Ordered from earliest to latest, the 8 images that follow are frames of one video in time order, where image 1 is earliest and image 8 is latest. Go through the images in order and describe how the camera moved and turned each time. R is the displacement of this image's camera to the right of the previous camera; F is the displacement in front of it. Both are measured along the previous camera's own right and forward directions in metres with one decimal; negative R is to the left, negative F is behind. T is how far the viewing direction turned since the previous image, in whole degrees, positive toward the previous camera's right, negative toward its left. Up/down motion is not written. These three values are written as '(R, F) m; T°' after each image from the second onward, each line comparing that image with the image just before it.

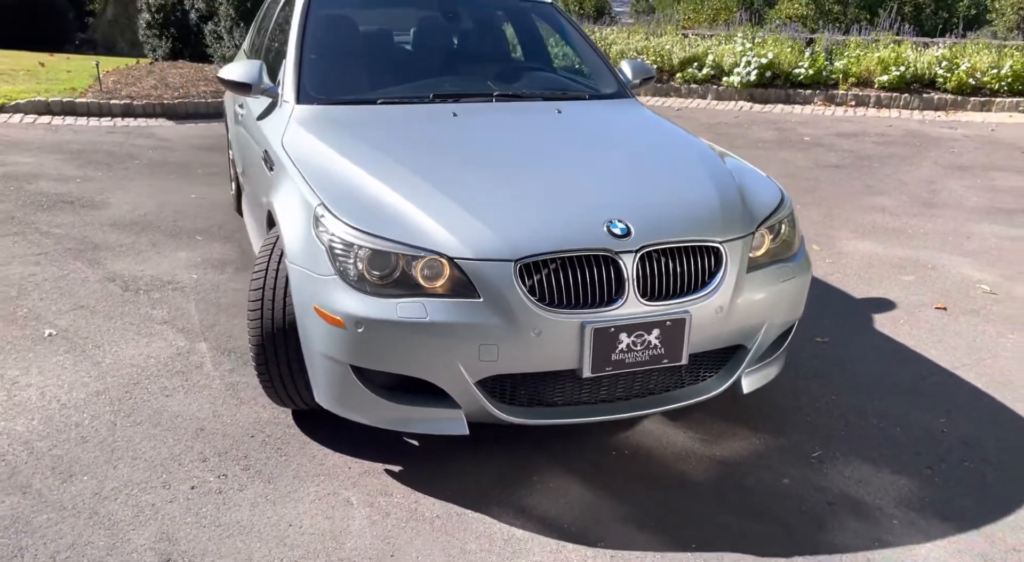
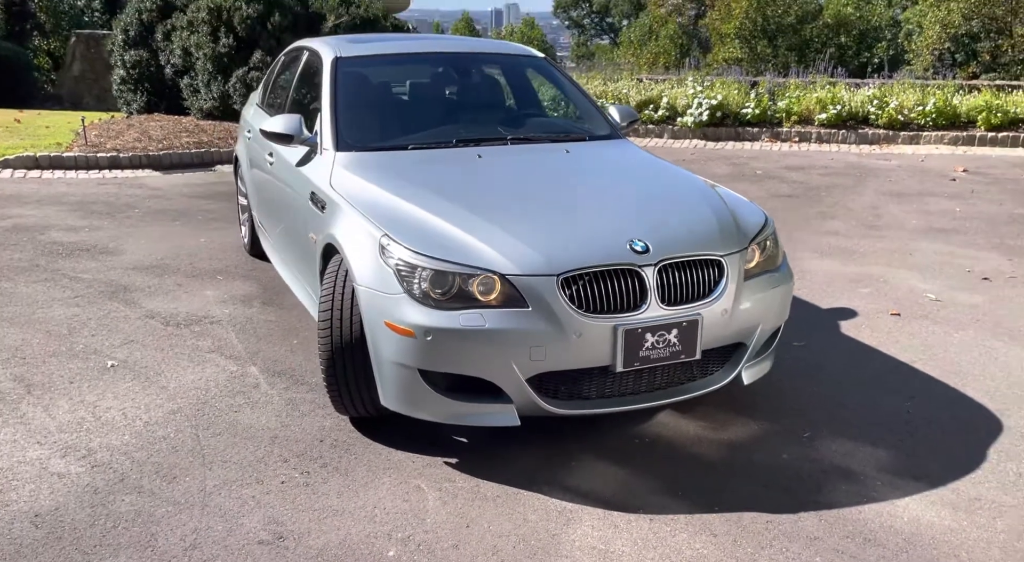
(-0.4, -0.5) m; +4°
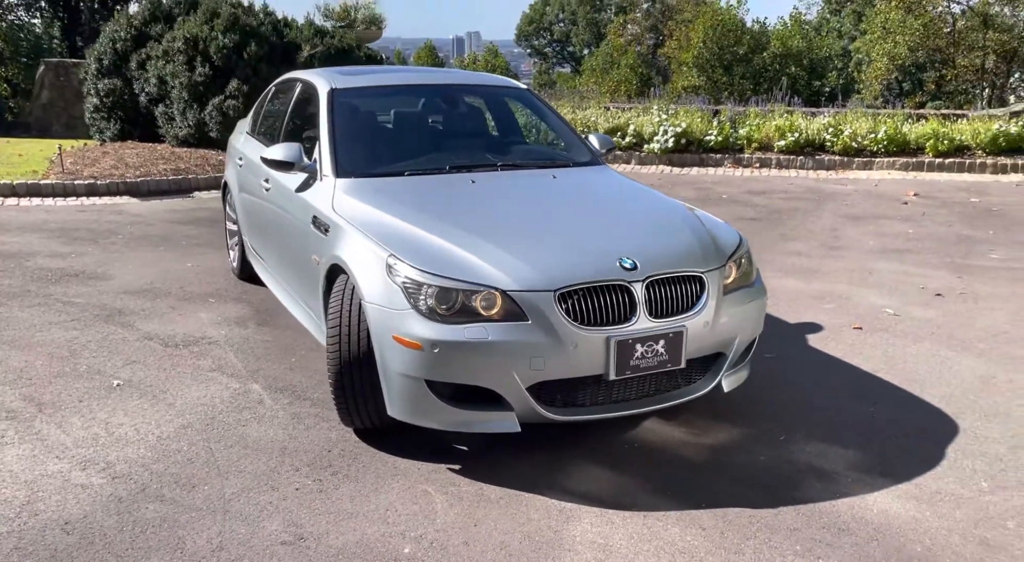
(-0.2, -0.2) m; +3°
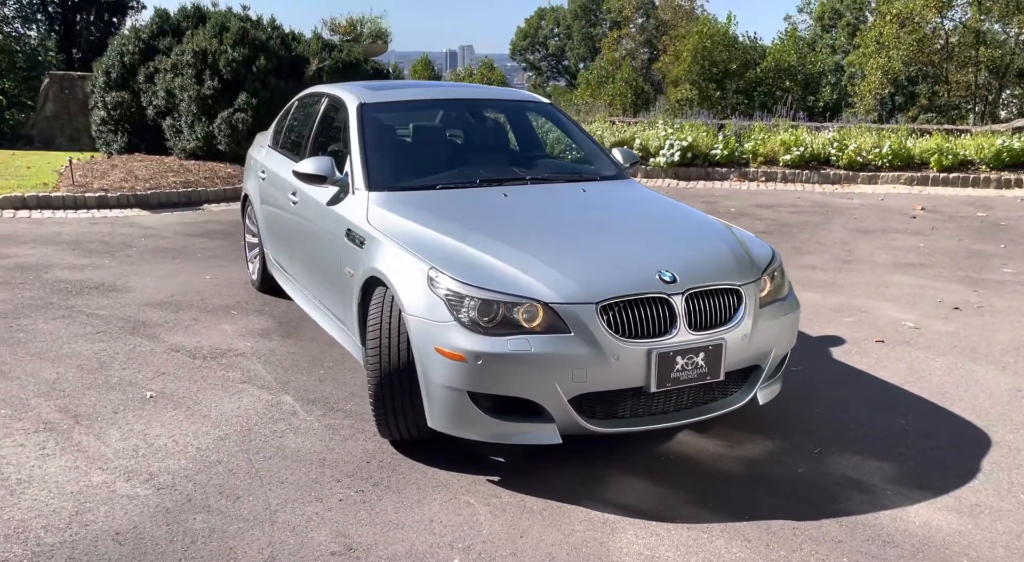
(-0.2, 0.0) m; +1°
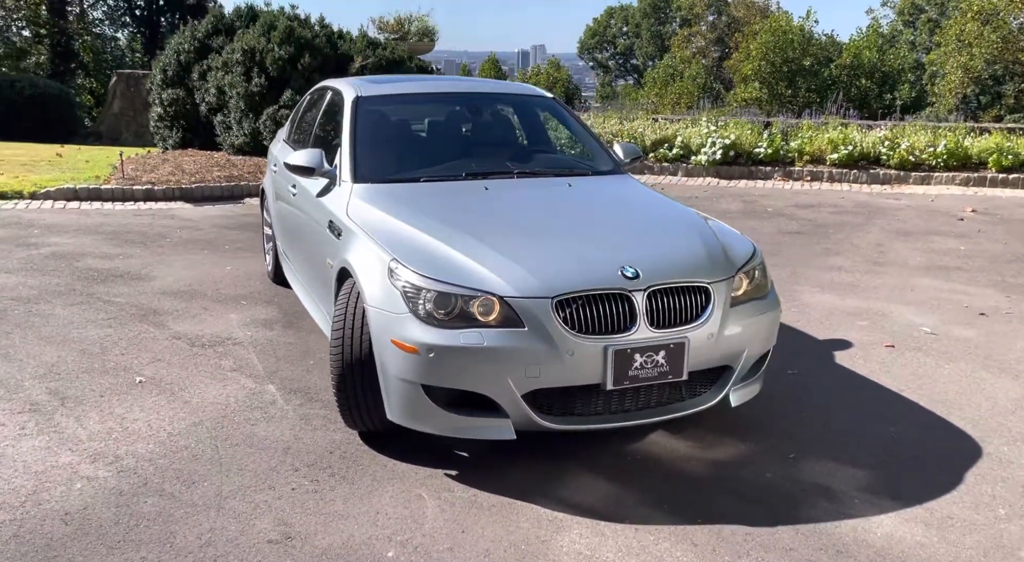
(+0.5, +0.1) m; -5°
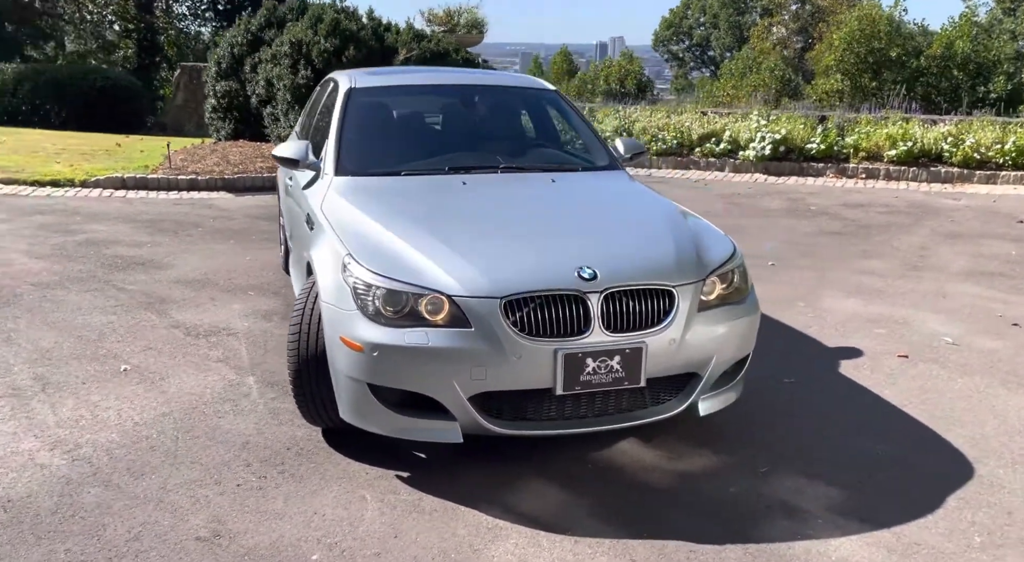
(+0.5, +0.1) m; -5°
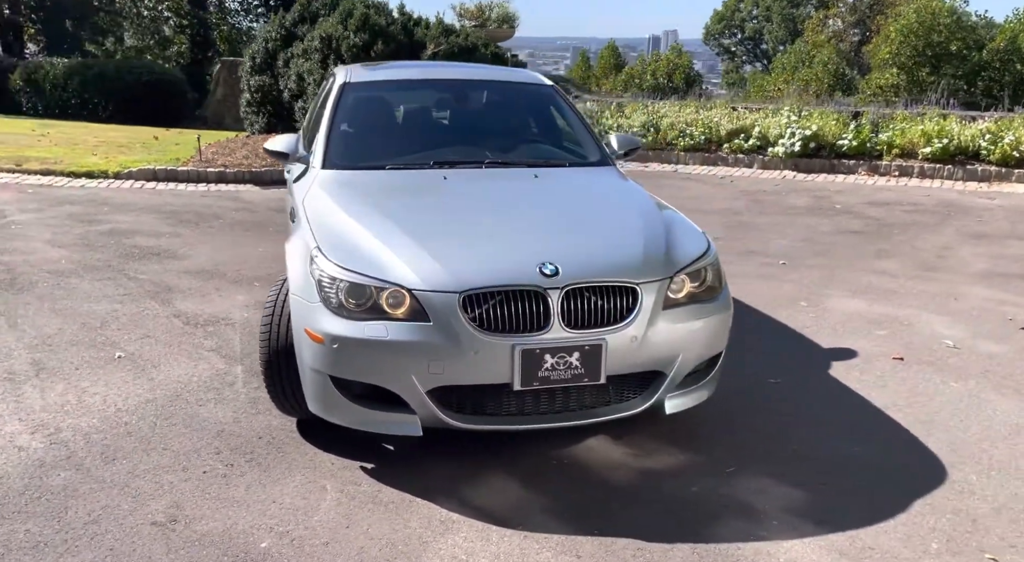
(+0.4, 0.0) m; -3°
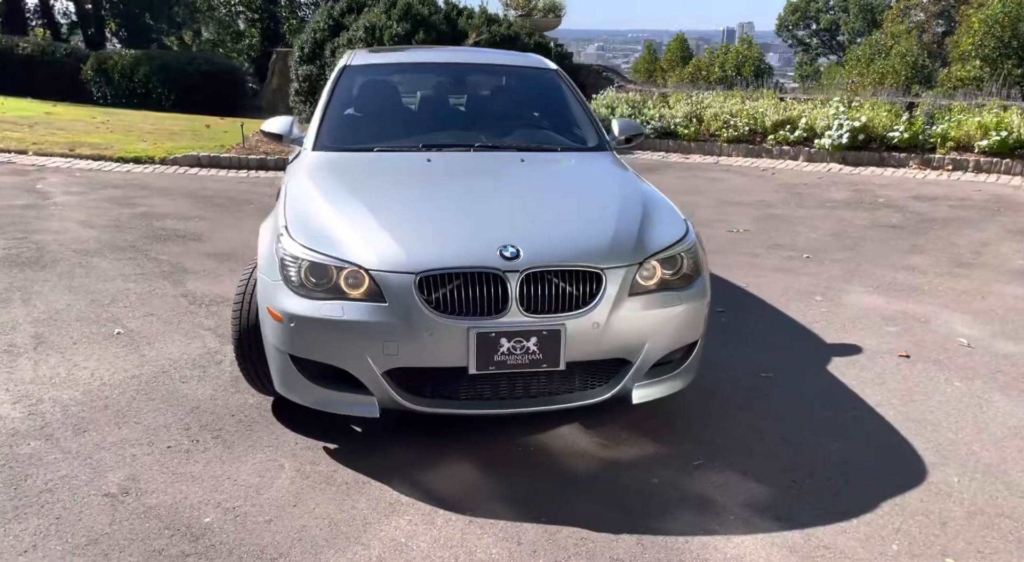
(+0.4, +0.1) m; -5°
